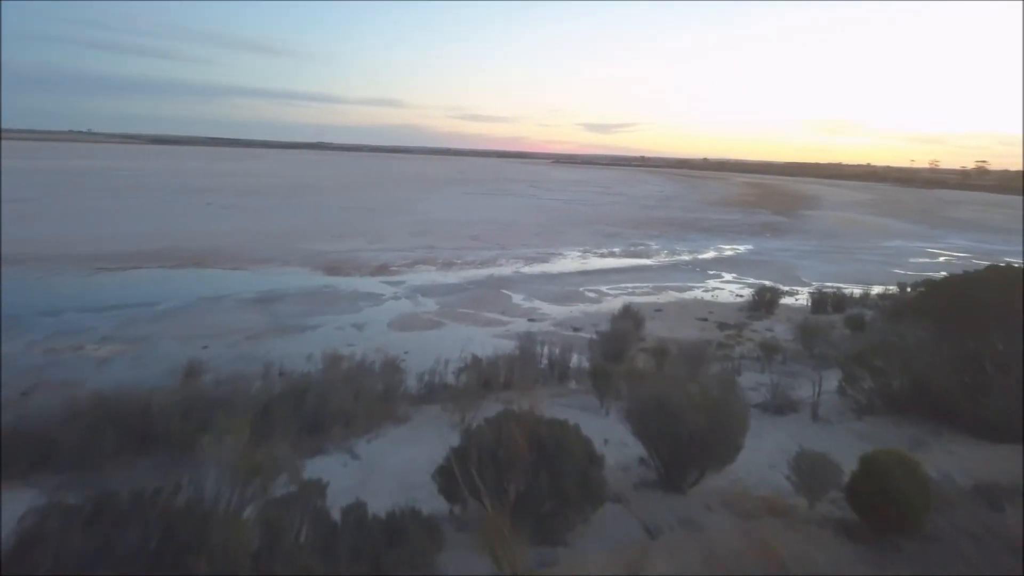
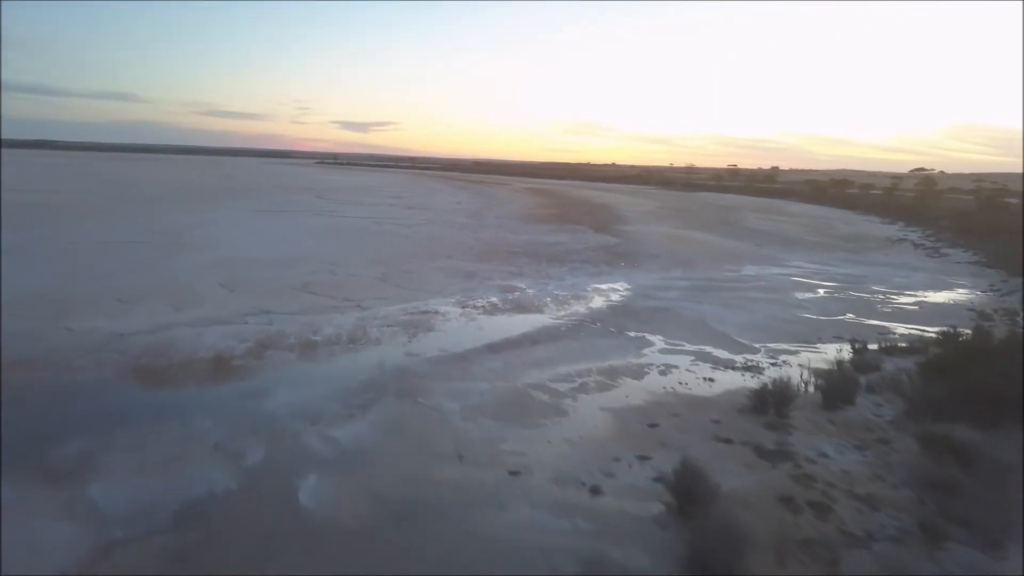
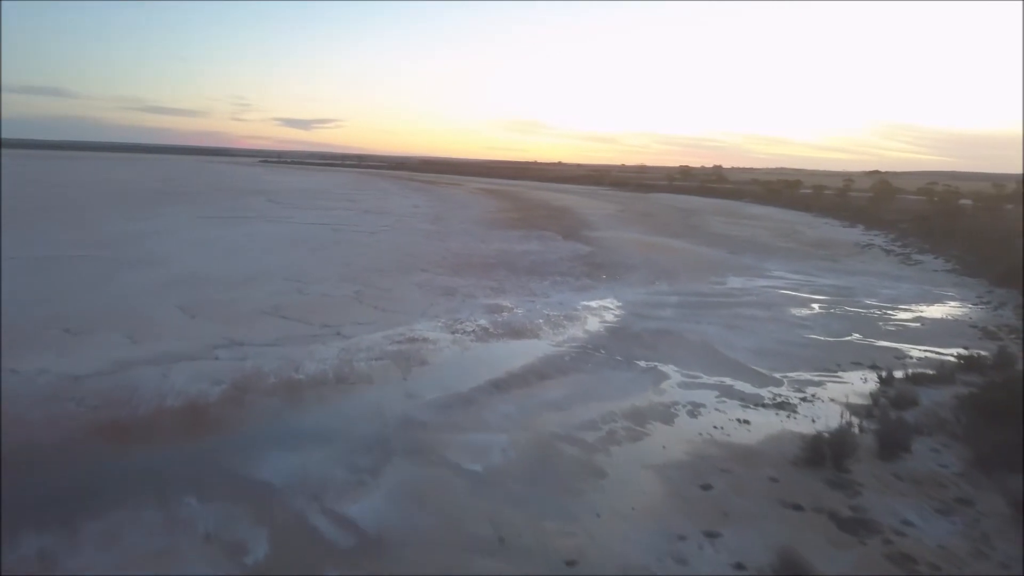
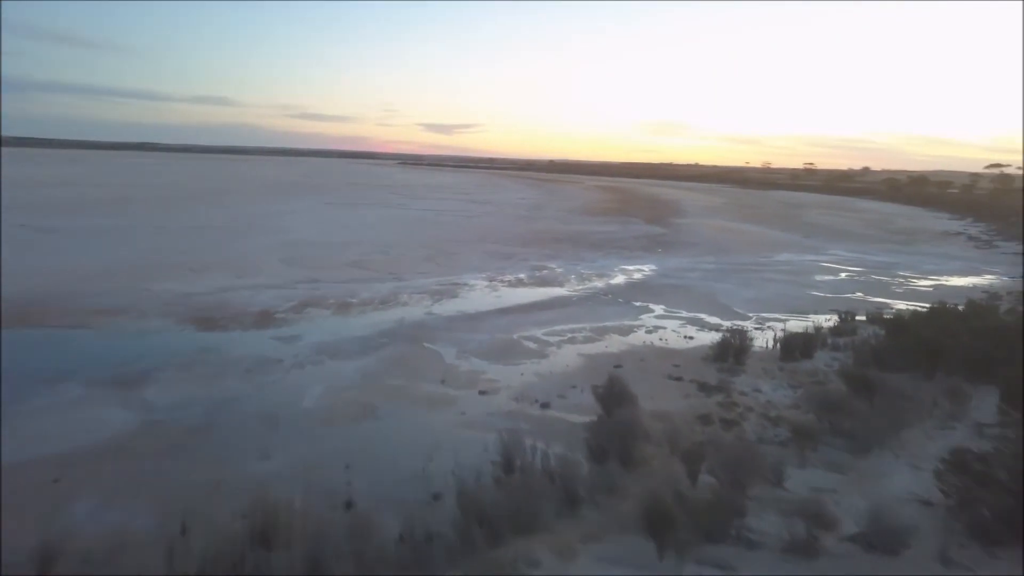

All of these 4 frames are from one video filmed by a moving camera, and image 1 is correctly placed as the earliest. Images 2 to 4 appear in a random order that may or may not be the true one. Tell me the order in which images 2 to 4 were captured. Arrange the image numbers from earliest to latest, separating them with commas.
4, 2, 3
